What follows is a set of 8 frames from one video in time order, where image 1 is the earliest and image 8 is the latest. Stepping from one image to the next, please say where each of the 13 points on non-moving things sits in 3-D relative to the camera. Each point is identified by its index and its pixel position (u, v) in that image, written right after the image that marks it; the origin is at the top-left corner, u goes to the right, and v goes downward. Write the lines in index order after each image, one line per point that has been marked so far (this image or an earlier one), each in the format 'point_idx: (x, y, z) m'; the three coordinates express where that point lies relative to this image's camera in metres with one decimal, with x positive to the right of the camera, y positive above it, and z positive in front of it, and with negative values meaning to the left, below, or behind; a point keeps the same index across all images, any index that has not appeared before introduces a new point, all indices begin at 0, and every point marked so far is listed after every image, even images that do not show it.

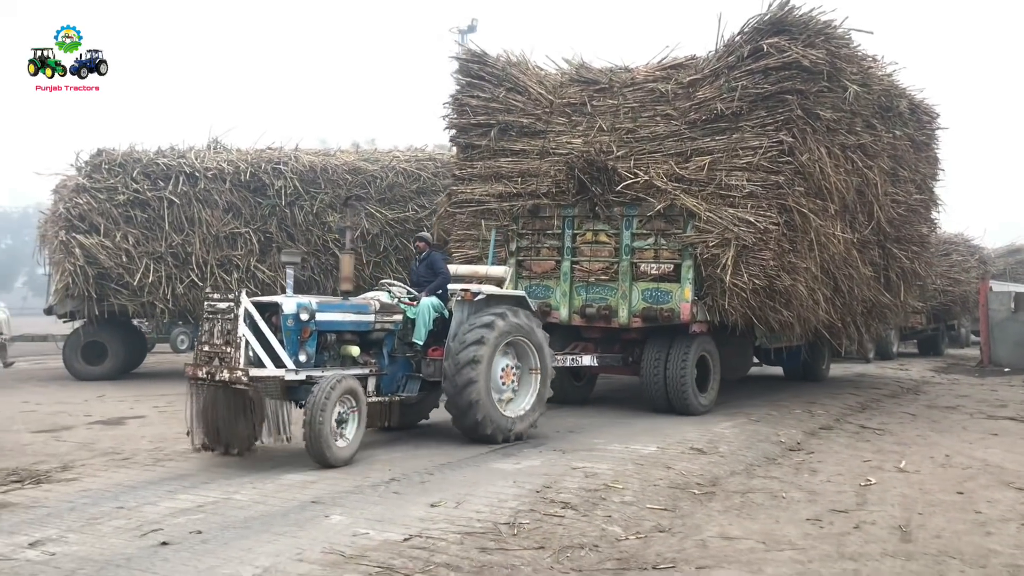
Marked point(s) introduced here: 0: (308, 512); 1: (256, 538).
0: (-1.1, -1.2, +5.1) m
1: (-1.2, -1.2, +4.6) m
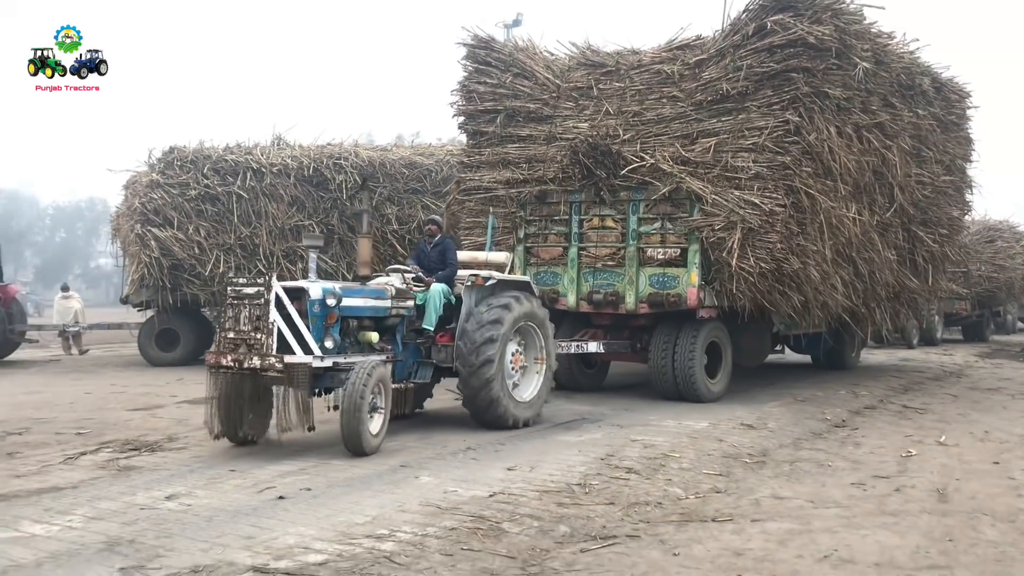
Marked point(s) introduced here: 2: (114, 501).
0: (-0.7, -1.1, +5.7) m
1: (-0.8, -1.1, +5.2) m
2: (-2.1, -1.1, +4.9) m
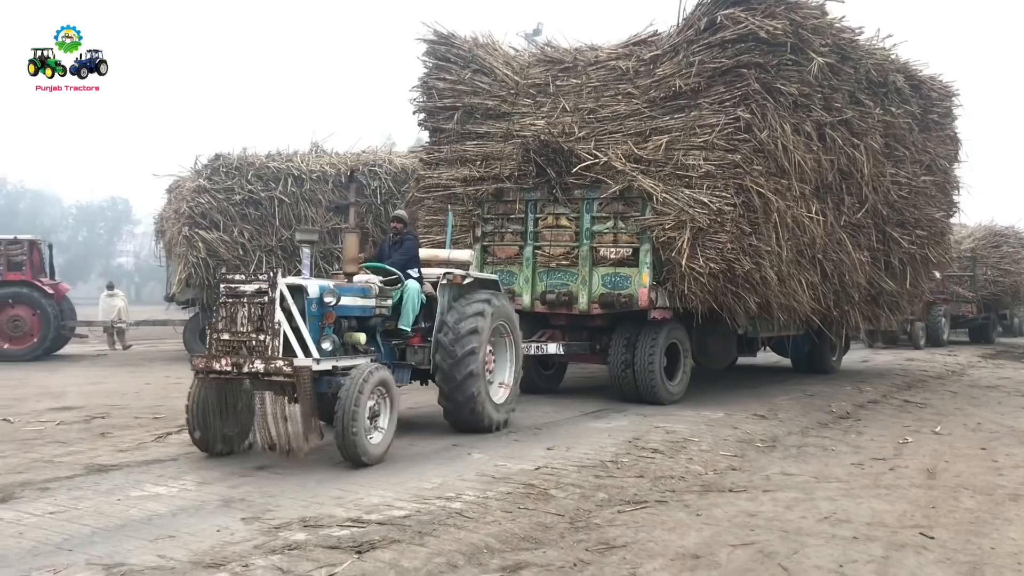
0: (-0.4, -1.1, +6.5) m
1: (-0.5, -1.1, +6.0) m
2: (-1.8, -1.1, +5.8) m
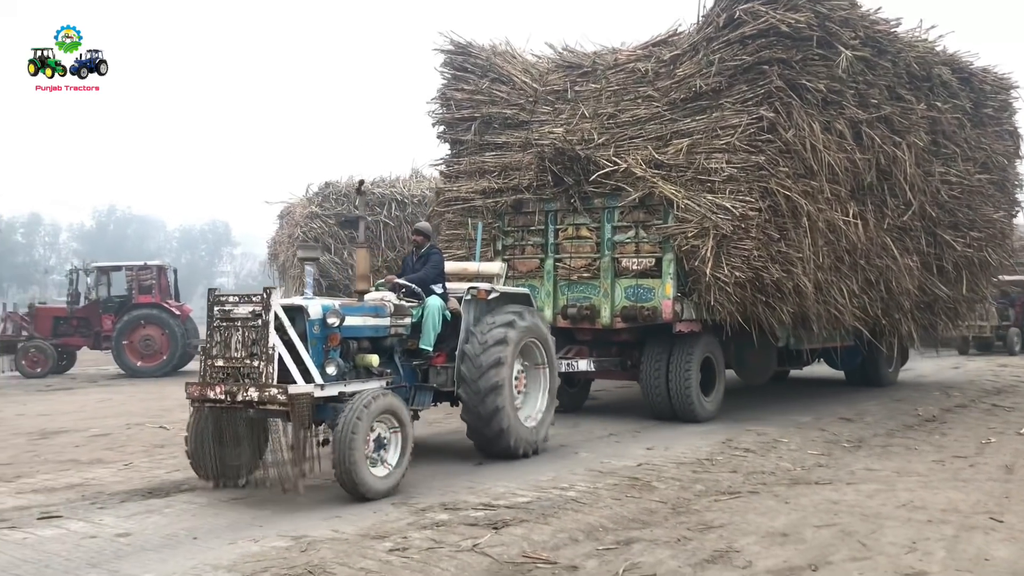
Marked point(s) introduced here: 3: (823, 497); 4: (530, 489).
0: (+0.4, -1.2, +7.3) m
1: (+0.2, -1.2, +6.8) m
2: (-1.1, -1.2, +6.6) m
3: (+1.9, -1.2, +5.7) m
4: (+0.1, -1.2, +5.8) m
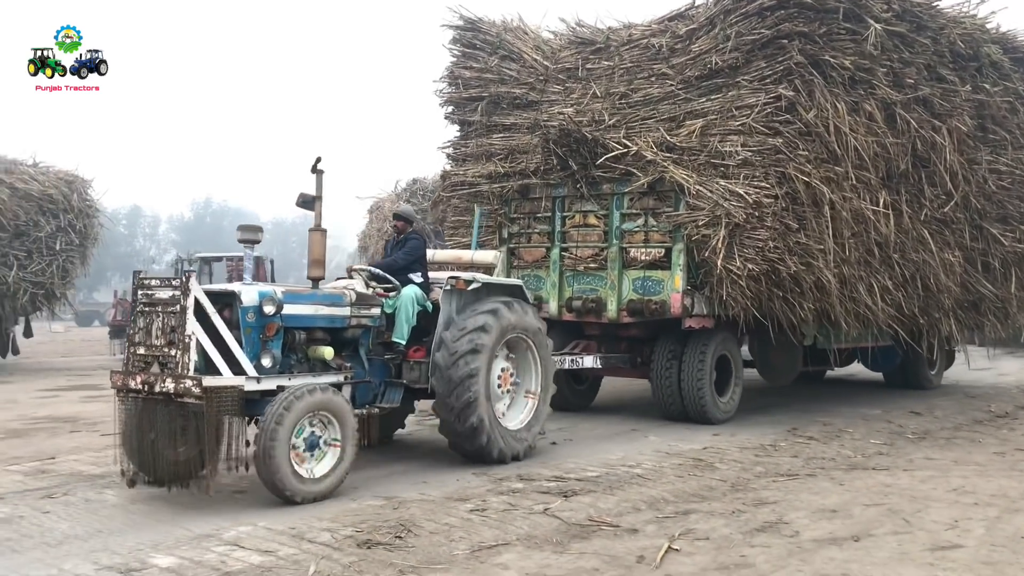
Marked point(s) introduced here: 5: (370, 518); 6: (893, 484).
0: (+1.0, -1.2, +7.7) m
1: (+0.8, -1.2, +7.2) m
2: (-0.5, -1.2, +7.2) m
3: (+2.3, -1.2, +6.0) m
4: (+0.6, -1.2, +6.3) m
5: (-0.7, -1.1, +4.8) m
6: (+2.4, -1.2, +5.9) m
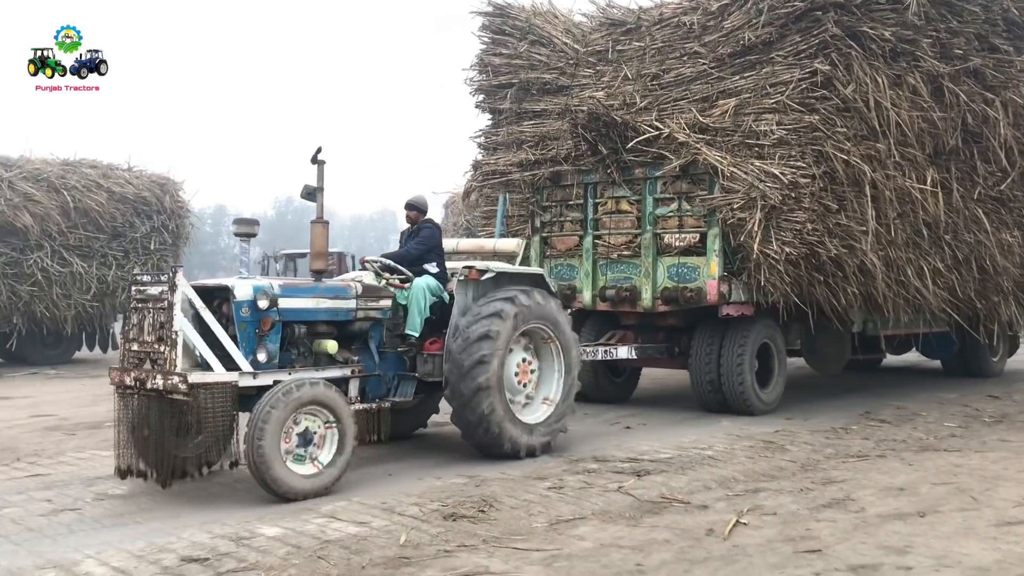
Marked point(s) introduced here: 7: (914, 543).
0: (+1.6, -1.1, +7.9) m
1: (+1.3, -1.1, +7.4) m
2: (+0.1, -1.1, +7.5) m
3: (+2.8, -1.1, +6.1) m
4: (+1.1, -1.1, +6.5) m
5: (-0.3, -1.1, +5.1) m
6: (+2.8, -1.1, +6.0) m
7: (+1.8, -1.1, +4.3) m
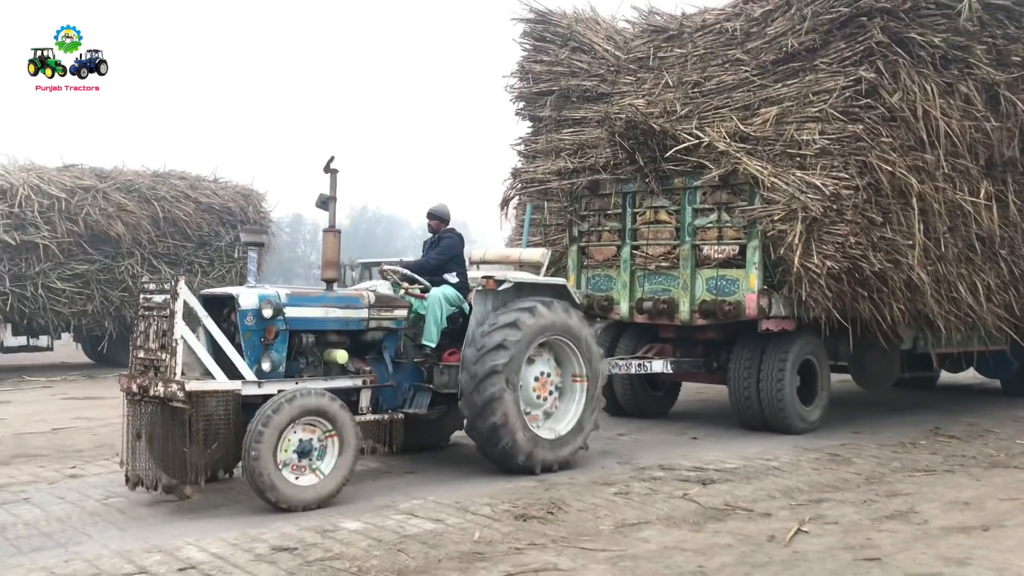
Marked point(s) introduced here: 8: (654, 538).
0: (+2.2, -1.2, +8.0) m
1: (+1.9, -1.2, +7.6) m
2: (+0.6, -1.2, +7.7) m
3: (+3.2, -1.2, +6.1) m
4: (+1.6, -1.2, +6.6) m
5: (+0.1, -1.2, +5.3) m
6: (+3.3, -1.2, +6.0) m
7: (+2.1, -1.2, +4.4) m
8: (+0.7, -1.2, +4.6) m
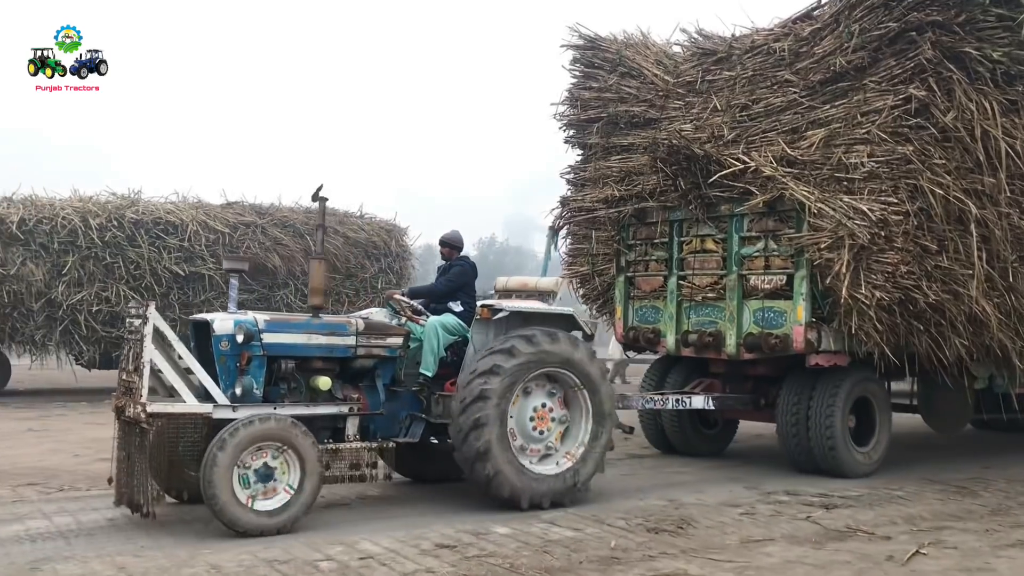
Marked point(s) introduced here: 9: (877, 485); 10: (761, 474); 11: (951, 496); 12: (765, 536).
0: (+3.2, -1.5, +8.2) m
1: (+2.9, -1.5, +7.8) m
2: (+1.6, -1.5, +8.1) m
3: (+4.1, -1.5, +6.2) m
4: (+2.5, -1.4, +6.9) m
5: (+0.8, -1.4, +5.7) m
6: (+4.1, -1.5, +6.1) m
7: (+2.8, -1.4, +4.6) m
8: (+1.4, -1.4, +4.9) m
9: (+2.6, -1.5, +7.3) m
10: (+2.0, -1.5, +7.8) m
11: (+3.0, -1.5, +6.7) m
12: (+1.4, -1.4, +5.3) m
